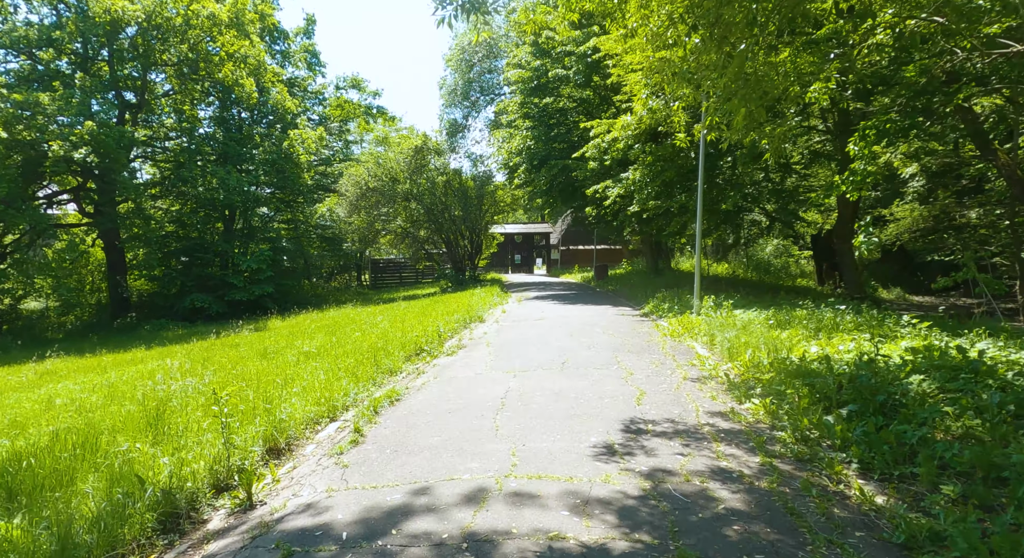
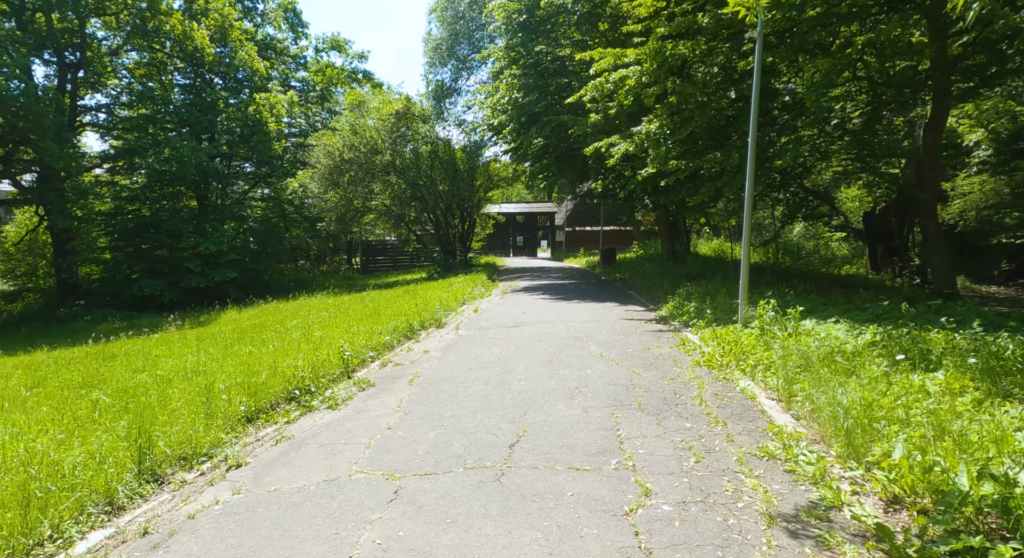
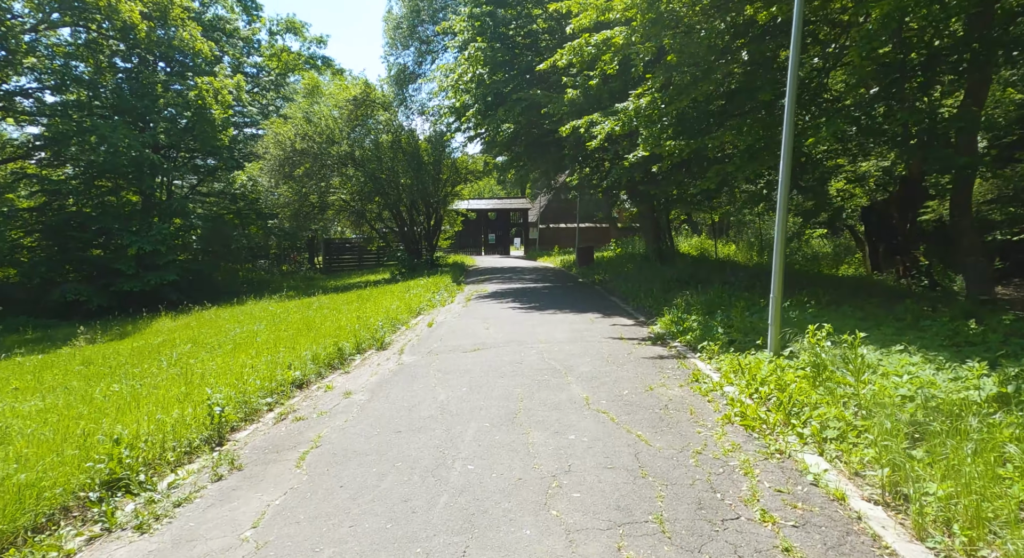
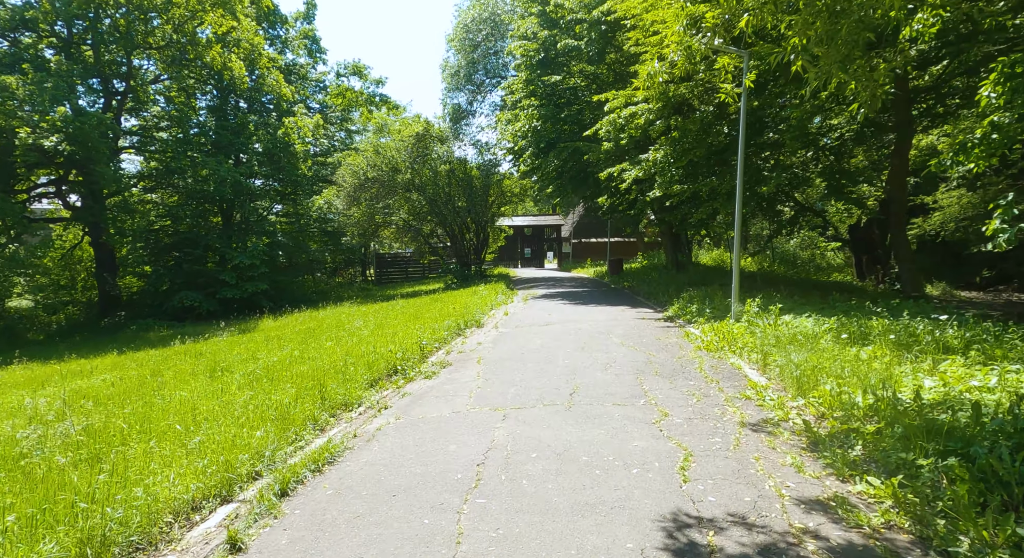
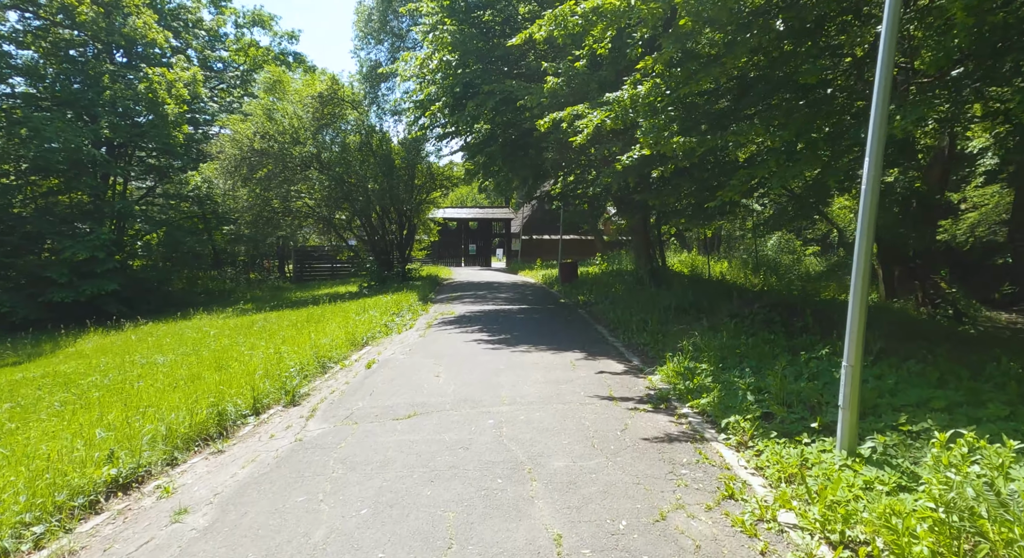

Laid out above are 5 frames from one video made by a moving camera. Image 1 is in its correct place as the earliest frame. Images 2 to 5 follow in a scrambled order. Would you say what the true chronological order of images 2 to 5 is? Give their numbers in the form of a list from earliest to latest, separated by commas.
4, 2, 3, 5
